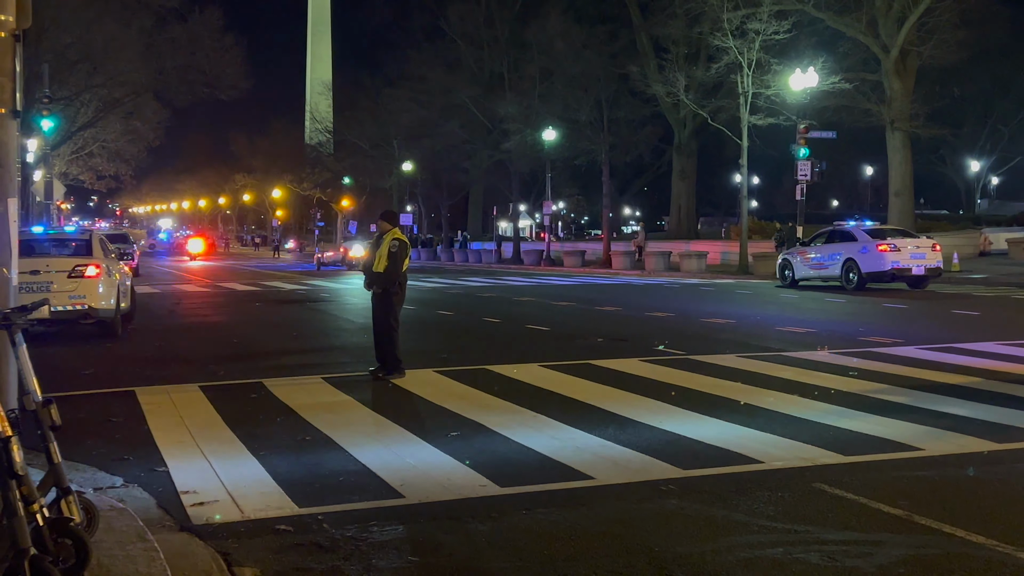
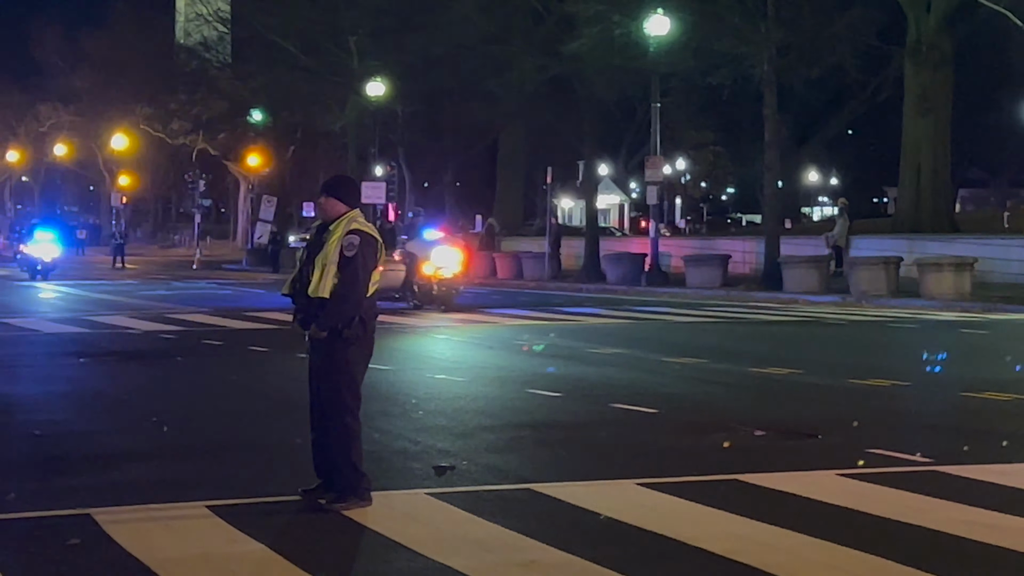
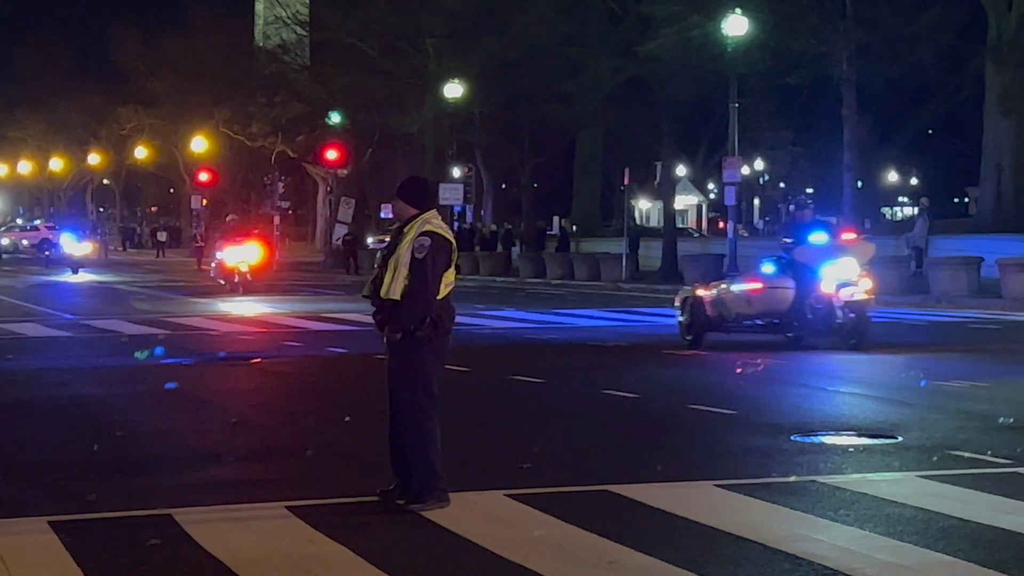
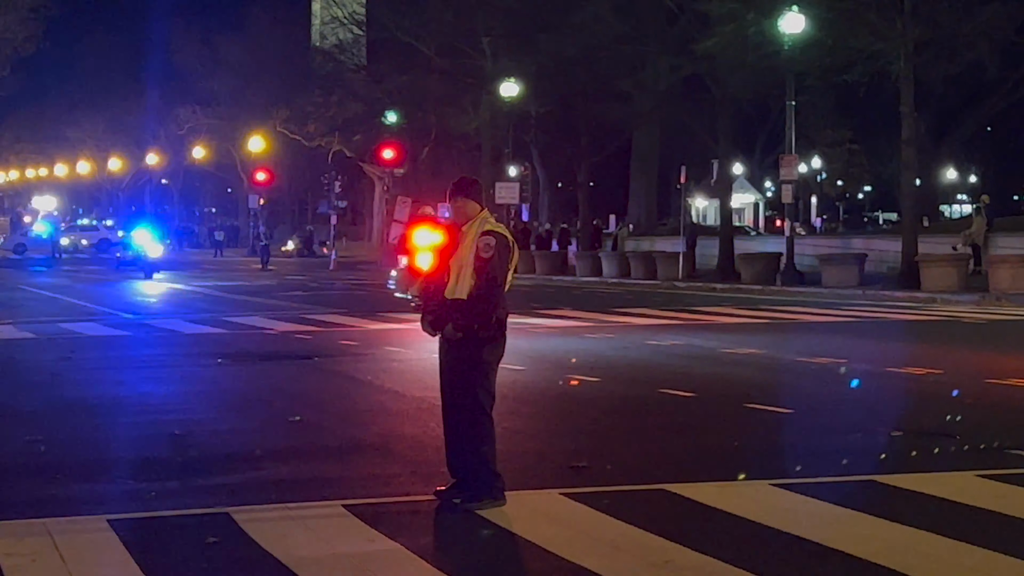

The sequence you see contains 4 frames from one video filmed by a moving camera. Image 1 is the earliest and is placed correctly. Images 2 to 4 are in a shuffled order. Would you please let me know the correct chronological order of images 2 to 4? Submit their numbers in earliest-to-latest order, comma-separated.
2, 3, 4
